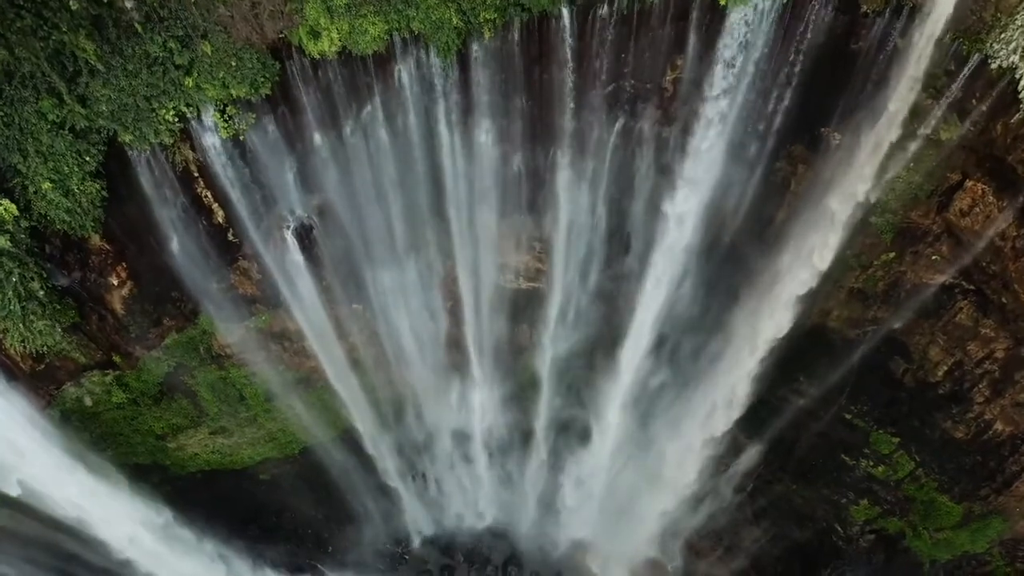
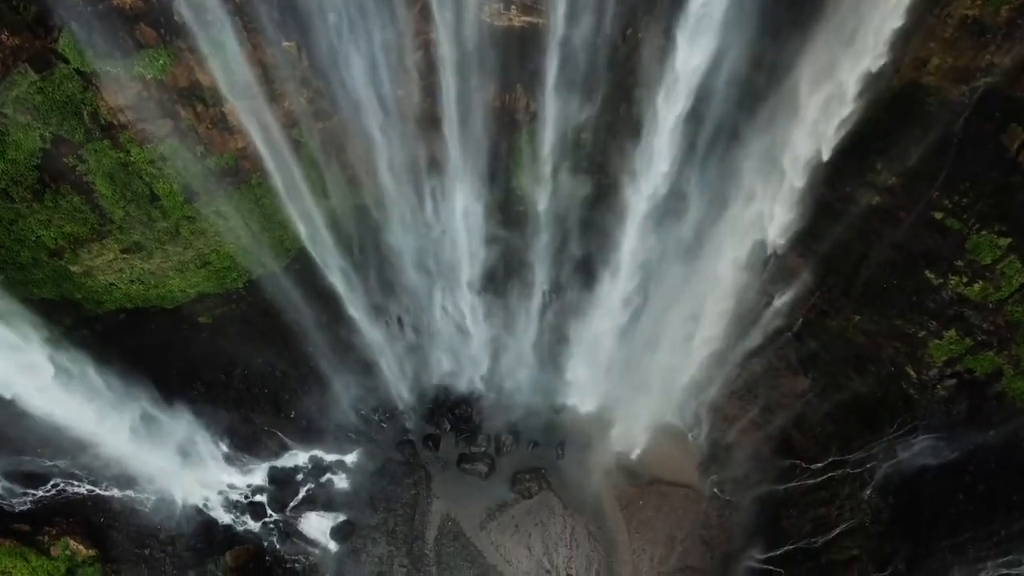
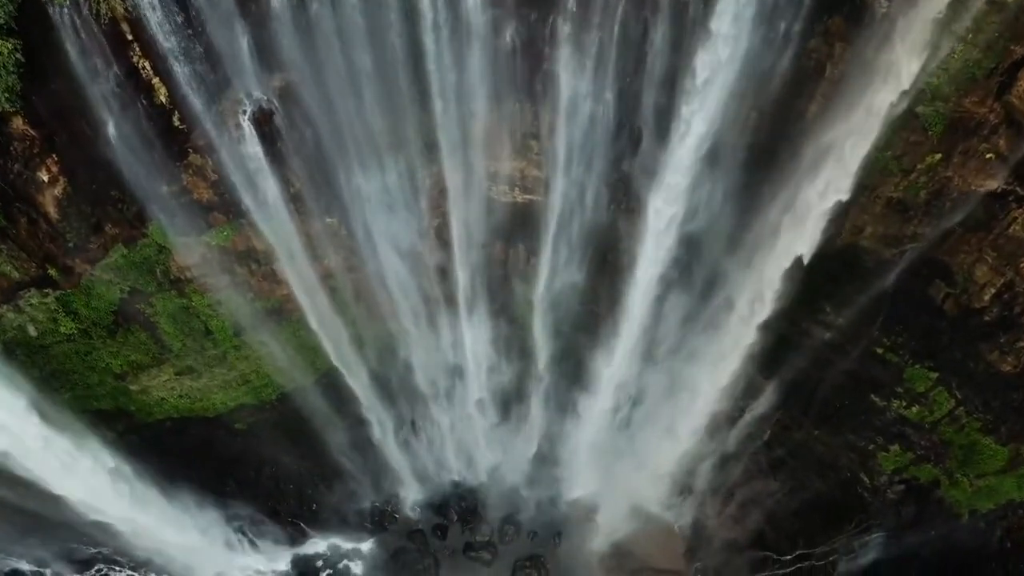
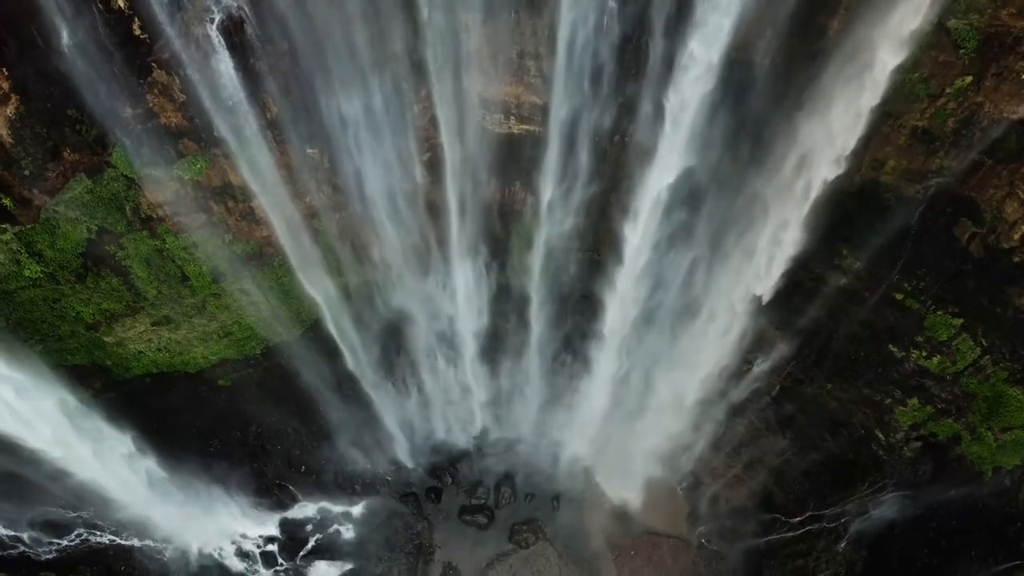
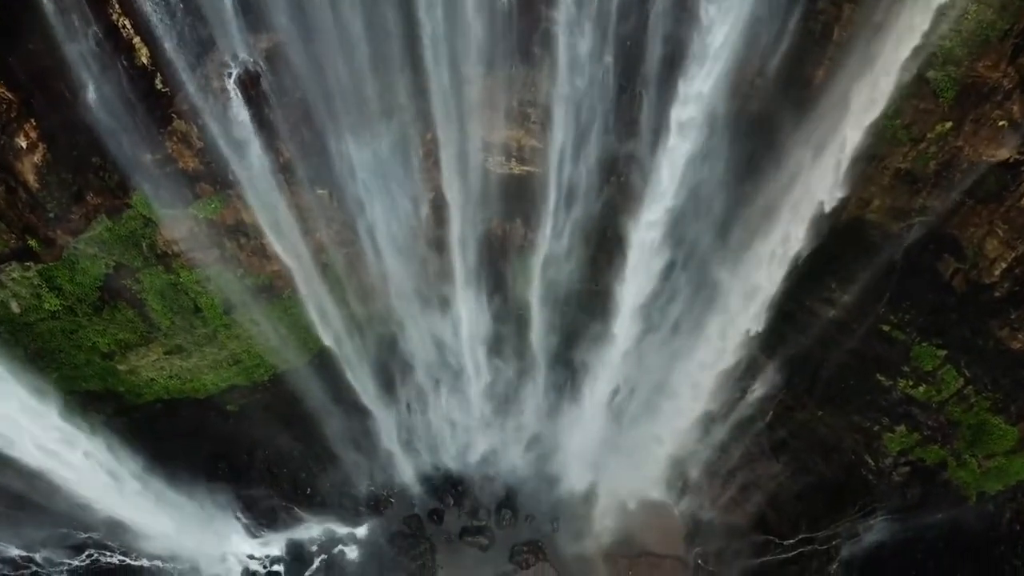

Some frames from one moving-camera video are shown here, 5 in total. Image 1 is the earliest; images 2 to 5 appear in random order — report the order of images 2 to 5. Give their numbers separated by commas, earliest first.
3, 5, 4, 2
